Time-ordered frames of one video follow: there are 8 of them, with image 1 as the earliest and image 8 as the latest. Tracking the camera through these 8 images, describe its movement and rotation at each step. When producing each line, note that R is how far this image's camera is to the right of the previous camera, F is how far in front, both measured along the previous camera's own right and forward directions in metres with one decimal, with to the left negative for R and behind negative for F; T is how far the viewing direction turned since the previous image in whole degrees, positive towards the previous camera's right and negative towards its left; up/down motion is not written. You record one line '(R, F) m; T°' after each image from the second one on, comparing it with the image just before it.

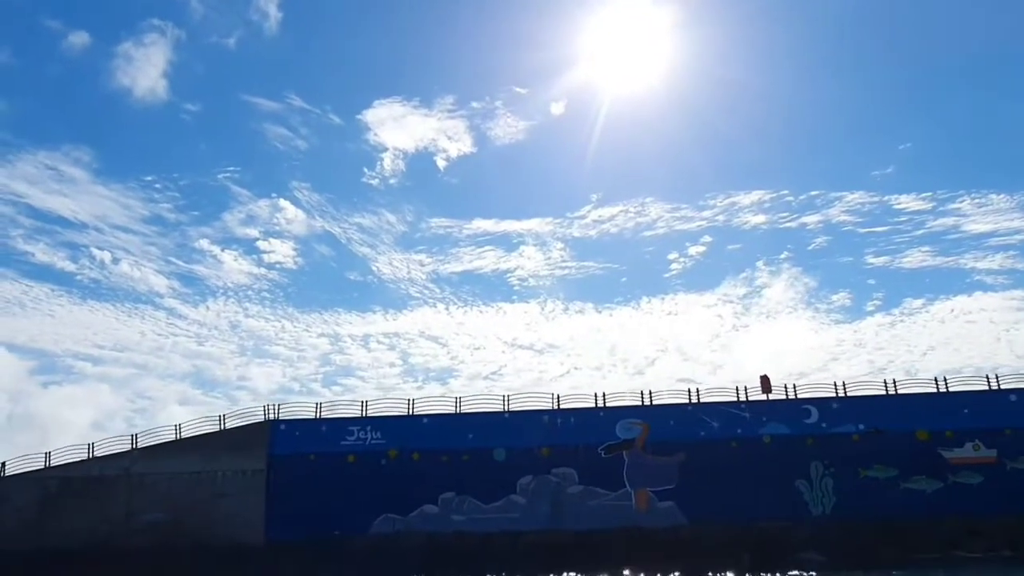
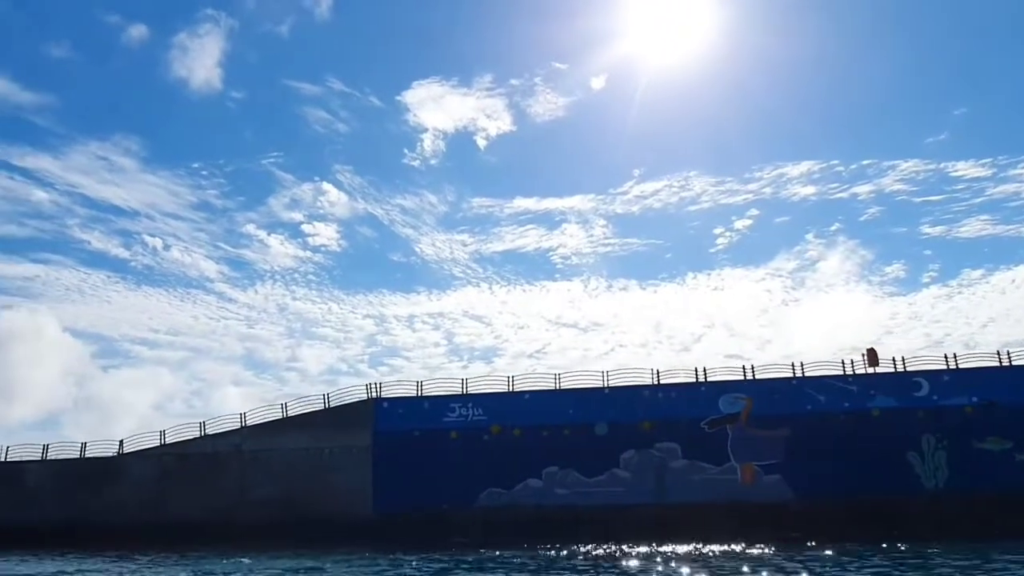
(-3.0, -0.2) m; -3°
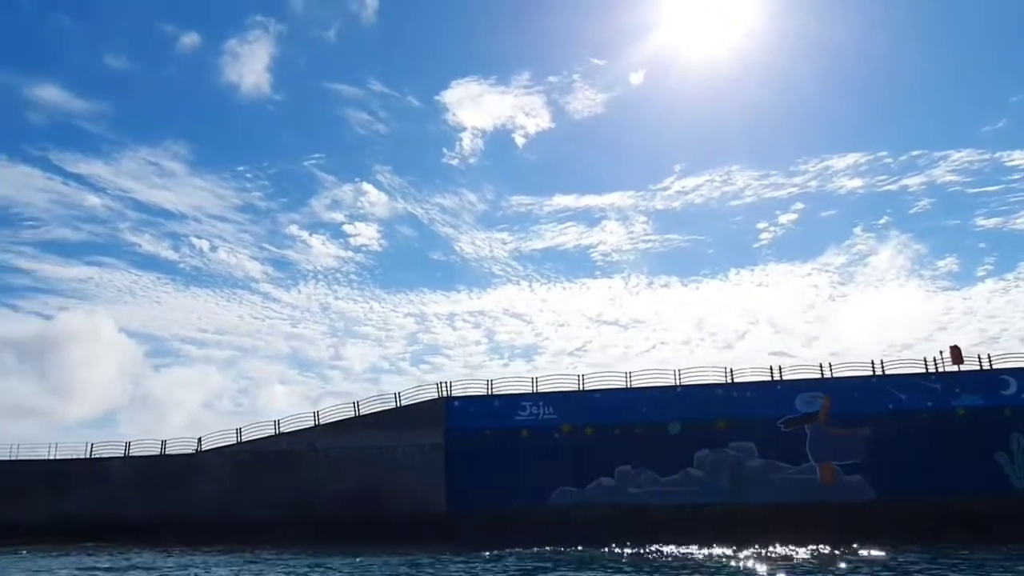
(-1.7, -0.1) m; -3°
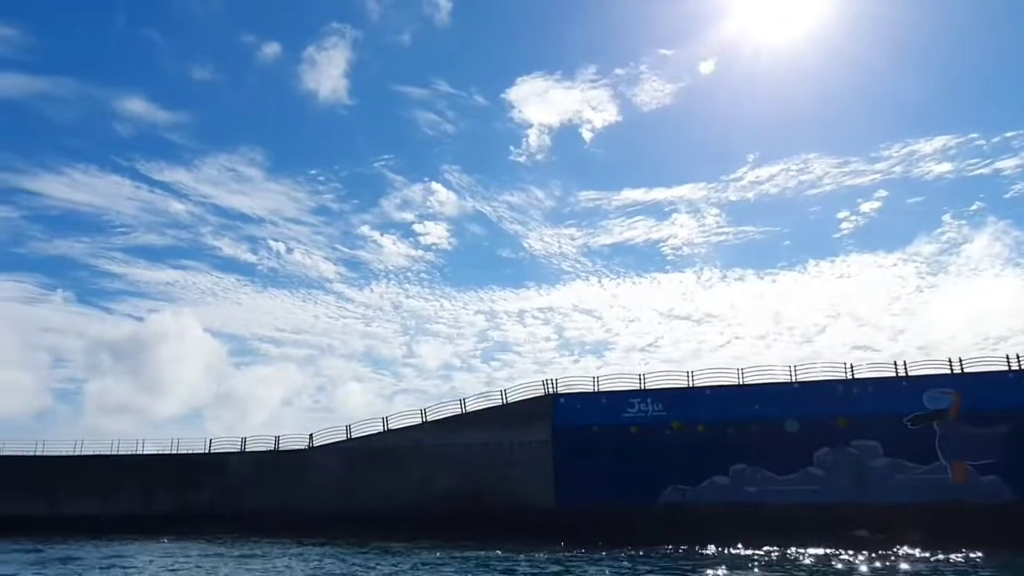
(-2.0, +0.1) m; -5°
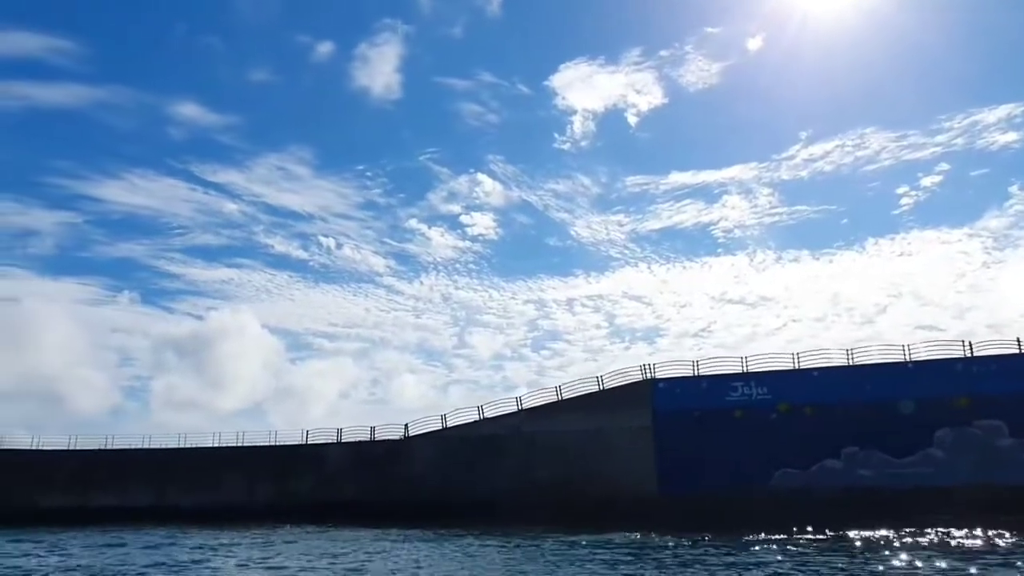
(-2.6, +0.3) m; -4°
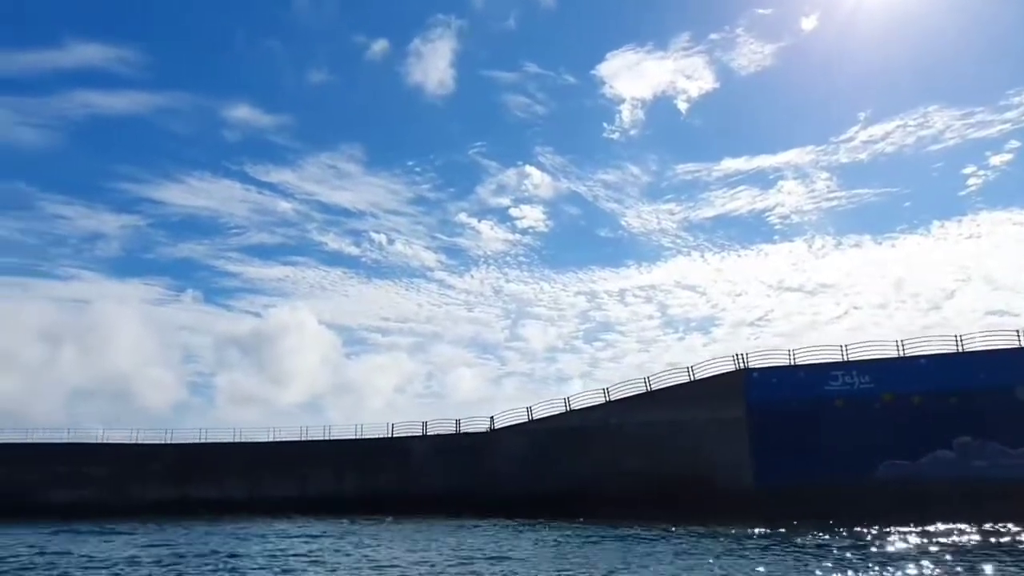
(-2.0, +0.3) m; -4°
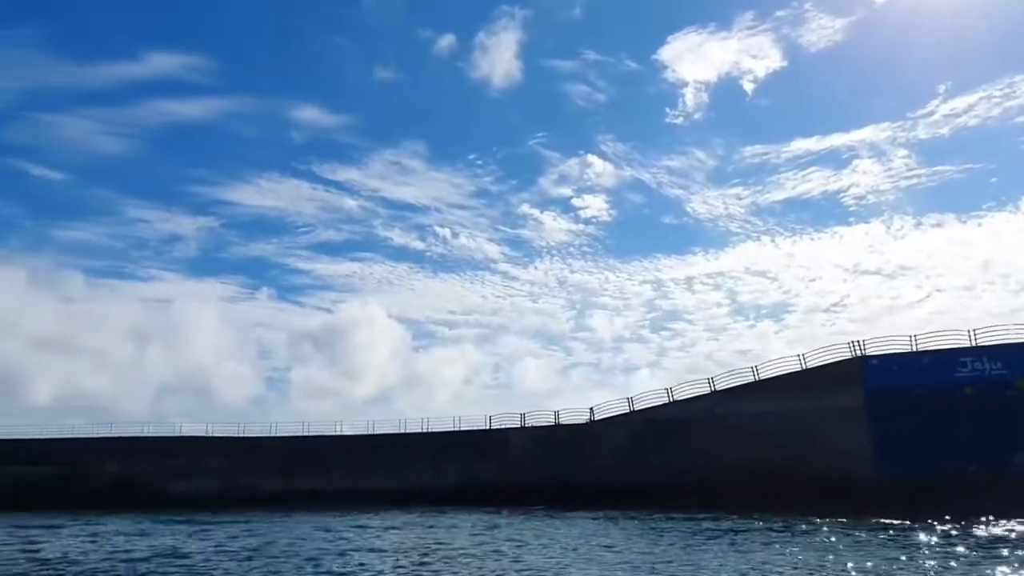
(-2.0, +0.3) m; -5°
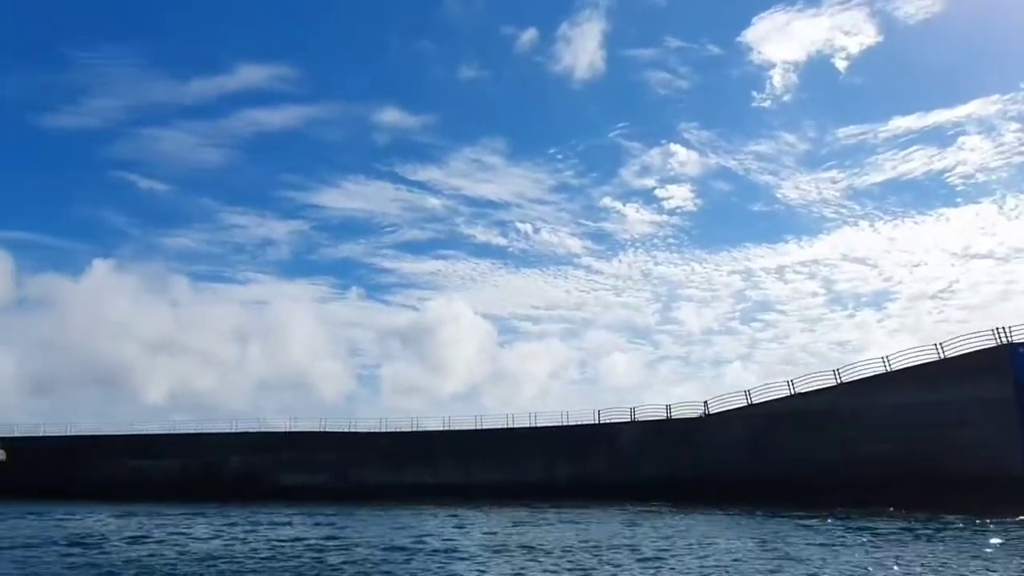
(-1.4, +0.5) m; -6°
